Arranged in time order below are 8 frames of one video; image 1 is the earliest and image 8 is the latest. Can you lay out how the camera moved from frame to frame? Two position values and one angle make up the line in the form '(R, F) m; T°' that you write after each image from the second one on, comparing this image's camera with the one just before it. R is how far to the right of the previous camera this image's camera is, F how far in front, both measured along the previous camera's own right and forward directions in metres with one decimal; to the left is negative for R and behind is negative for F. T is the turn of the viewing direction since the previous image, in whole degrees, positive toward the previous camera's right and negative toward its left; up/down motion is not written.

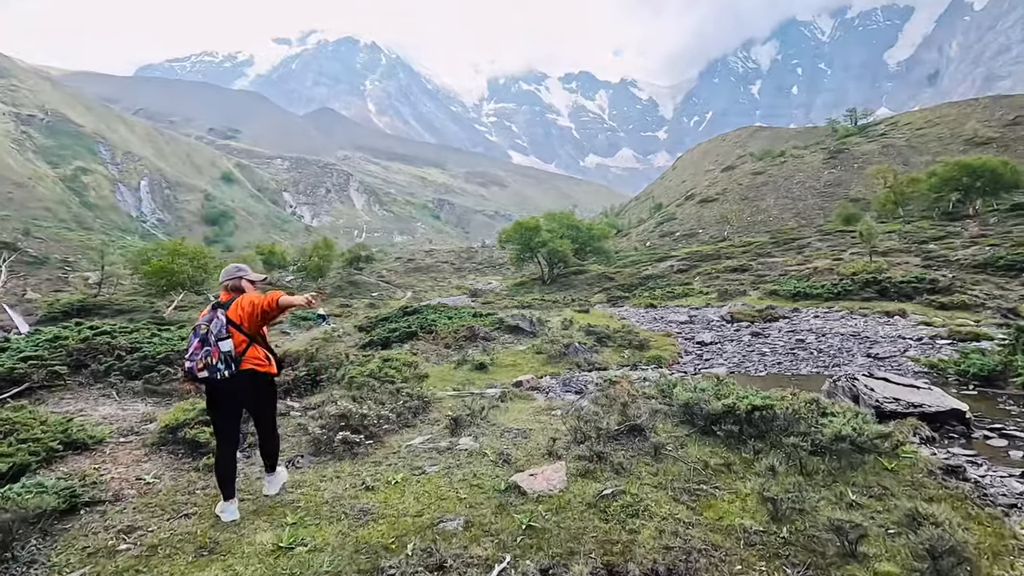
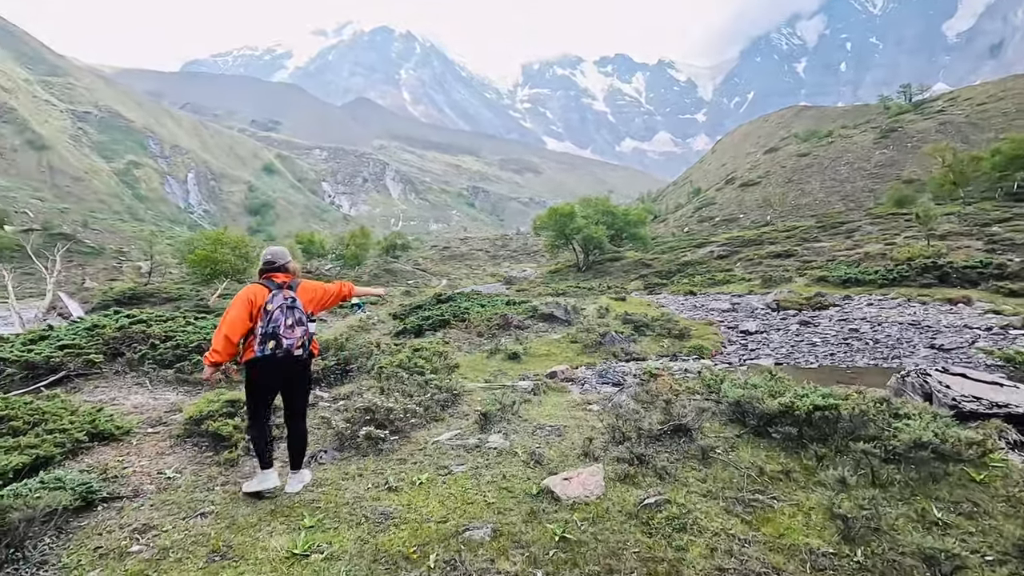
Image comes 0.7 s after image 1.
(0.0, +0.6) m; -4°
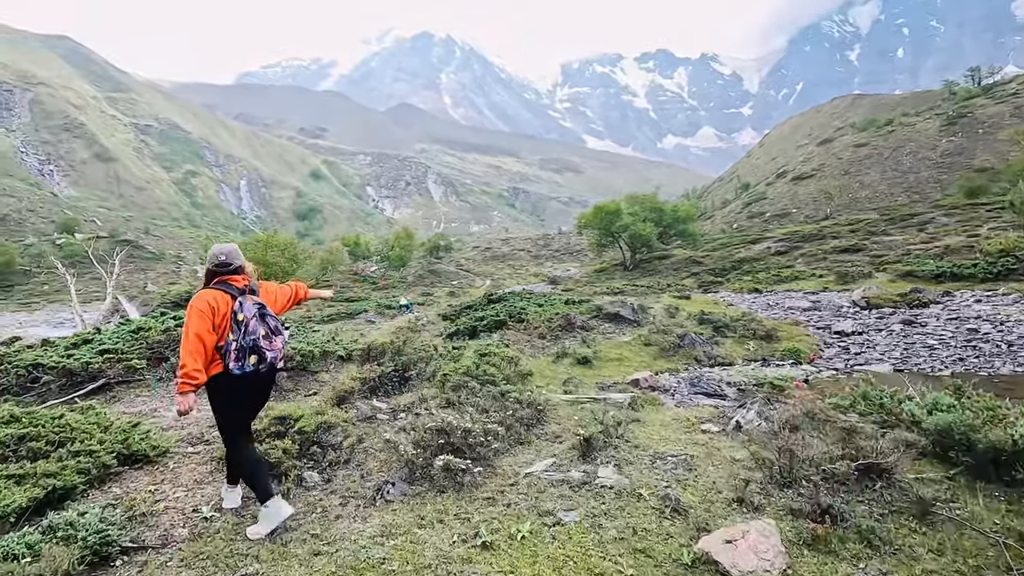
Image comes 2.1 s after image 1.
(-0.8, +1.6) m; -4°
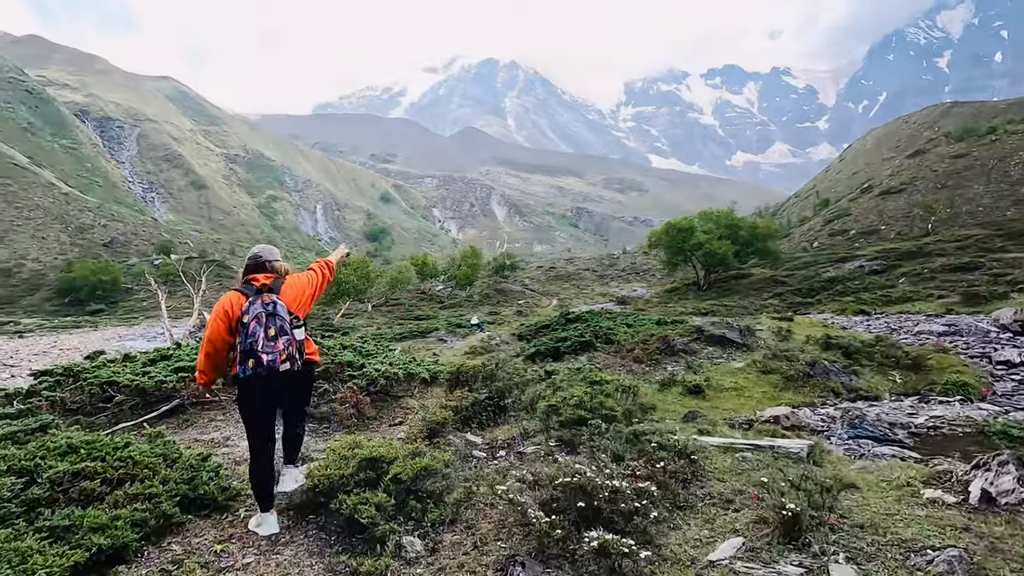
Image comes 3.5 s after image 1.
(-1.0, +1.6) m; -7°
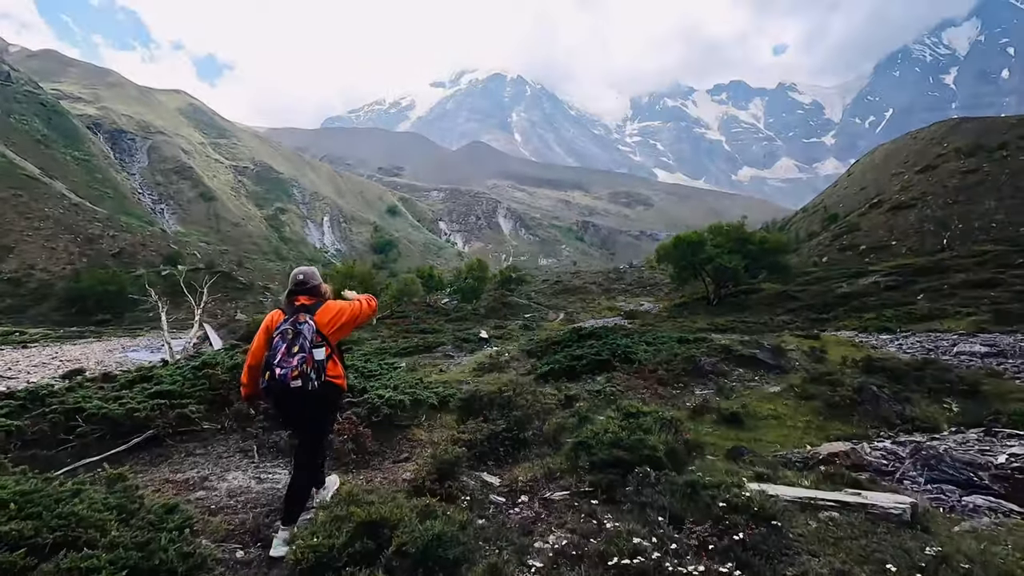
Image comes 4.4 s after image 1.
(-0.3, +1.2) m; -1°
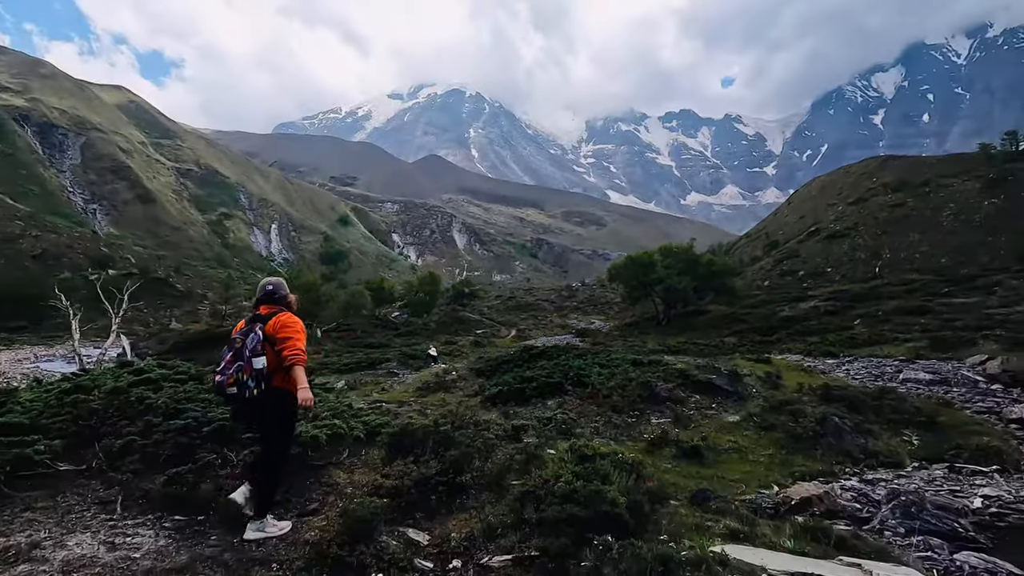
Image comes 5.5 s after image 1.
(+0.2, +1.3) m; +5°
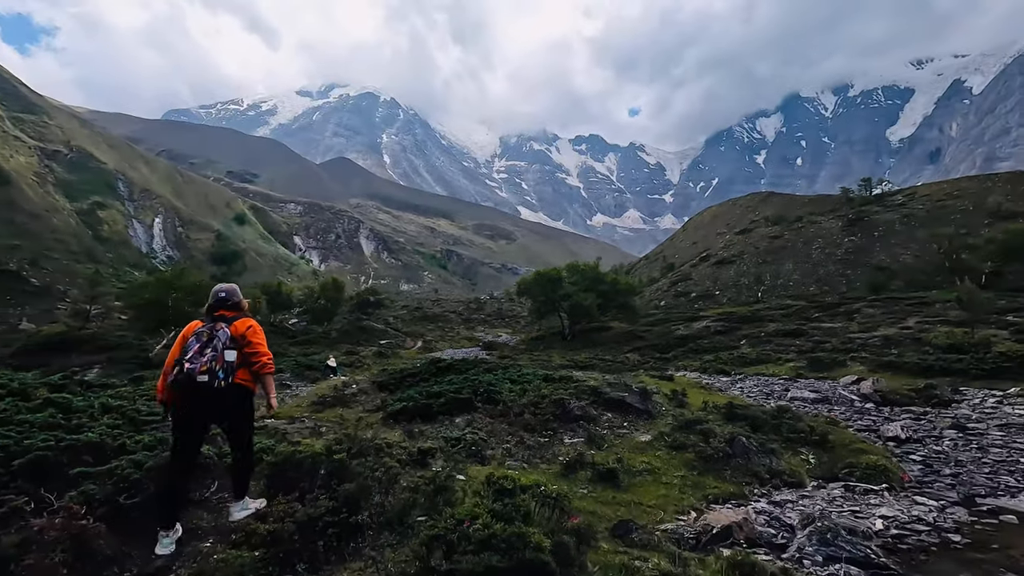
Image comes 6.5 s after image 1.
(-0.1, +0.9) m; +10°
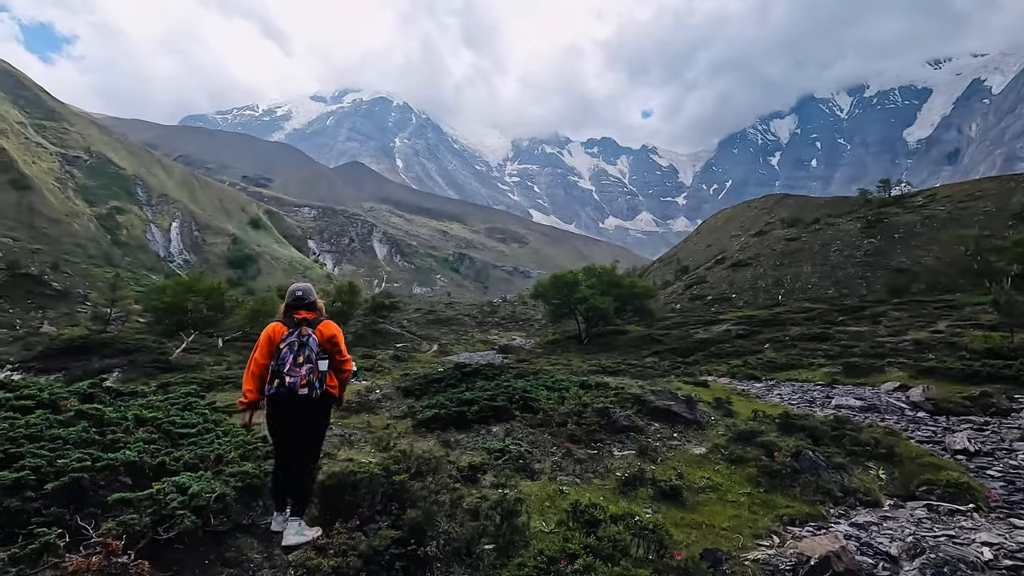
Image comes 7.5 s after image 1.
(-0.8, +0.7) m; -1°
